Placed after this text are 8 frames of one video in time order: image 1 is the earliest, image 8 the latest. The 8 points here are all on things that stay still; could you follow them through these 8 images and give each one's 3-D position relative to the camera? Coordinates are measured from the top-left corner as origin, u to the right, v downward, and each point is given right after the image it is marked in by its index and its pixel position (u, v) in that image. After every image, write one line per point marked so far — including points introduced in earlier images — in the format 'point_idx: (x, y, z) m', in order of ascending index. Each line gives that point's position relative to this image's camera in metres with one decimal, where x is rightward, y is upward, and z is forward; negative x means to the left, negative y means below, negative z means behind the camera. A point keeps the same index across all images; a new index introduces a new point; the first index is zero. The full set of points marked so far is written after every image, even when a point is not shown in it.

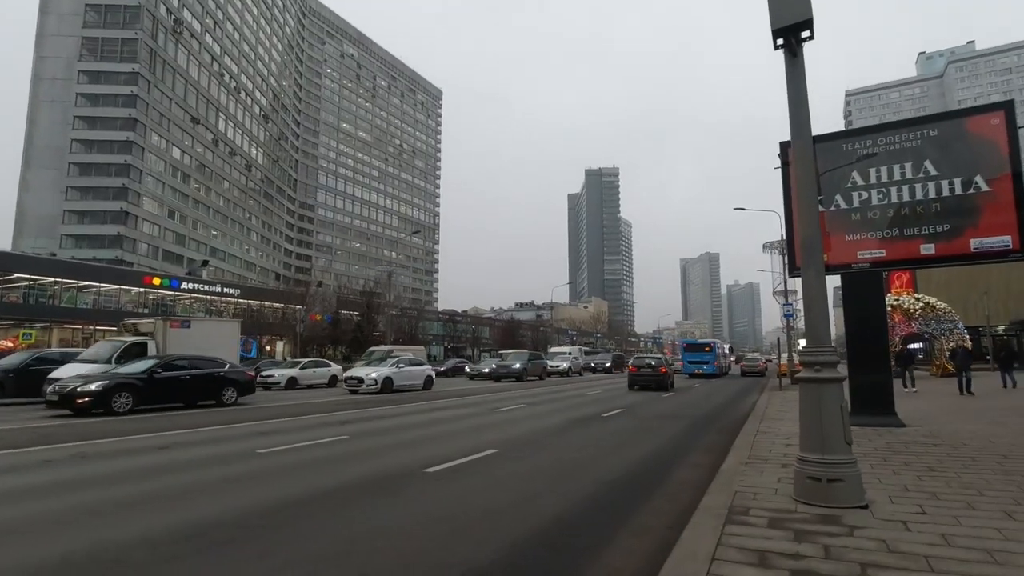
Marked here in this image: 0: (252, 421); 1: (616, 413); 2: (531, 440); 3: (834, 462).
0: (-5.9, -3.0, +12.5) m
1: (+3.0, -3.6, +16.2) m
2: (+0.4, -2.9, +11.0) m
3: (+3.1, -1.7, +5.4) m
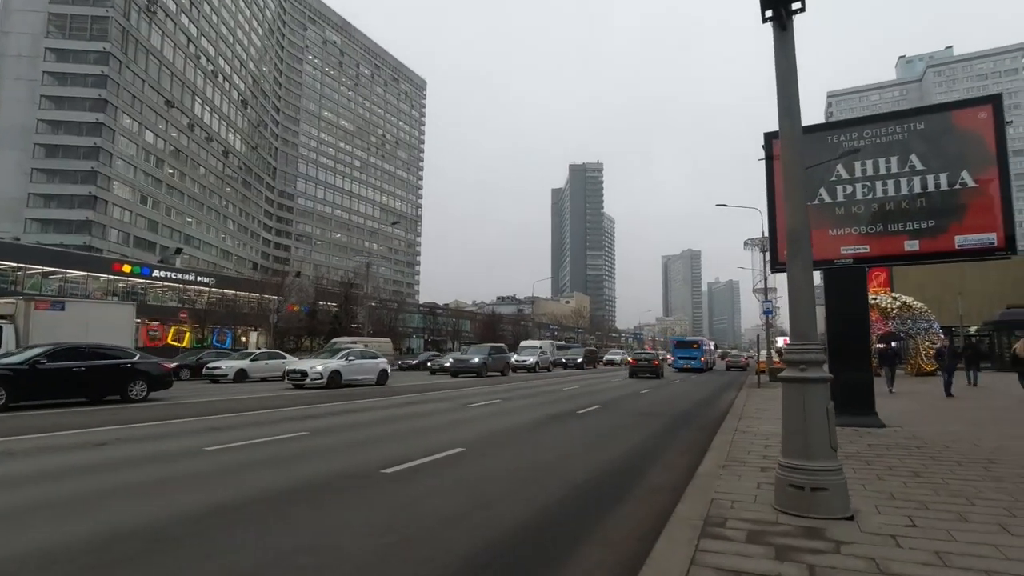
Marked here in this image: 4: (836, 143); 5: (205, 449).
0: (-6.6, -2.7, +11.8) m
1: (+2.2, -3.4, +15.8) m
2: (-0.2, -2.8, +10.5) m
3: (+2.7, -1.6, +5.0) m
4: (+6.7, +3.0, +11.7) m
5: (-4.7, -2.5, +8.7) m
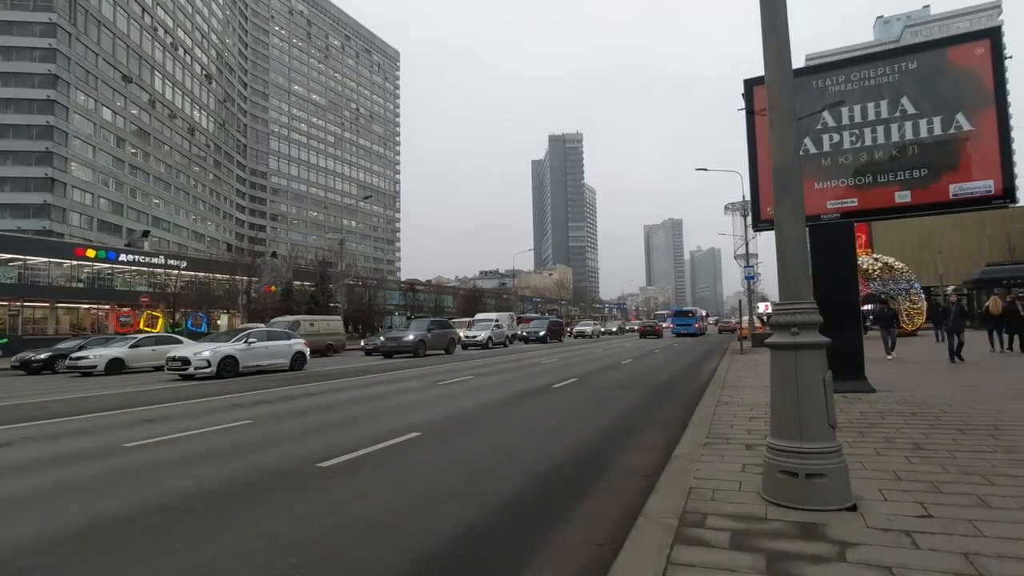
0: (-7.2, -2.3, +10.7) m
1: (+1.5, -2.5, +15.0) m
2: (-0.8, -2.2, +9.6) m
3: (+2.2, -1.2, +4.1) m
4: (+5.9, +3.8, +10.8) m
5: (-5.3, -2.2, +7.7) m
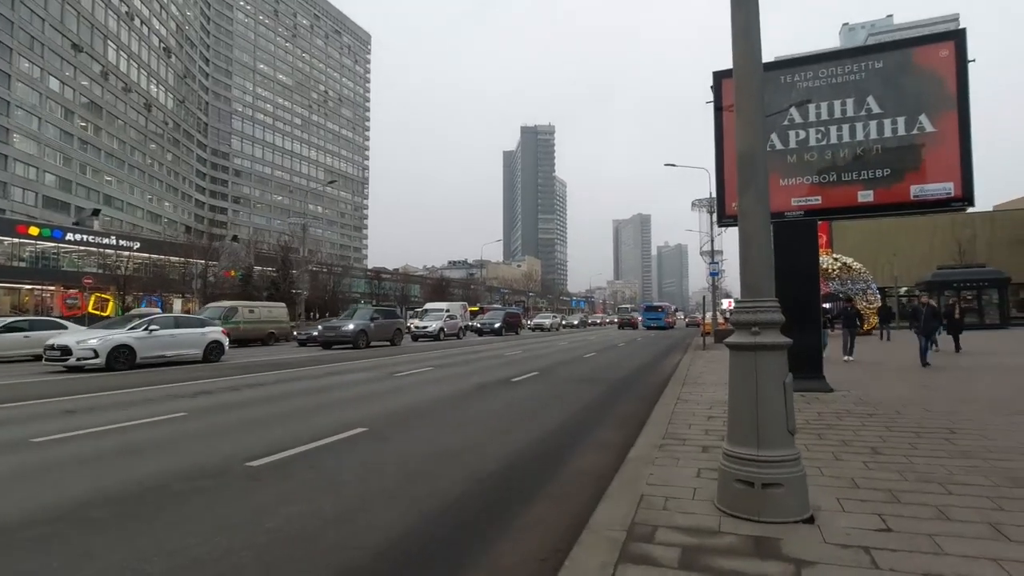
0: (-8.0, -1.9, +10.0) m
1: (+0.4, -2.3, +14.7) m
2: (-1.6, -2.0, +9.2) m
3: (+1.8, -1.2, +3.9) m
4: (+5.2, +3.8, +10.6) m
5: (-5.9, -1.9, +7.0) m
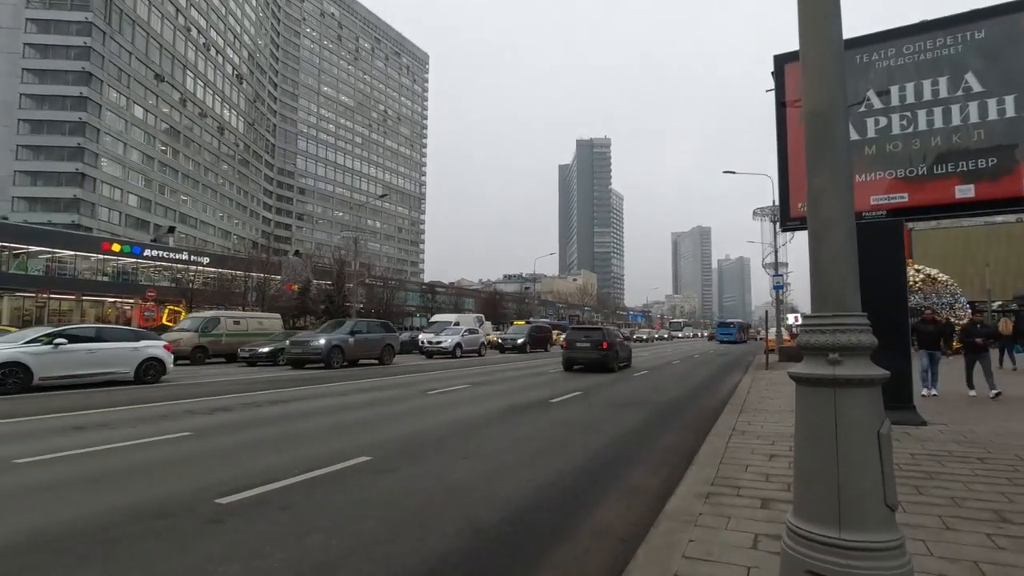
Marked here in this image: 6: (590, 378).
0: (-7.5, -2.1, +9.7) m
1: (+1.4, -2.6, +13.5) m
2: (-1.2, -2.2, +8.3) m
3: (+1.6, -1.2, +2.7) m
4: (+5.7, +3.6, +9.2) m
5: (-5.7, -2.0, +6.5) m
6: (+2.5, -2.9, +18.5) m
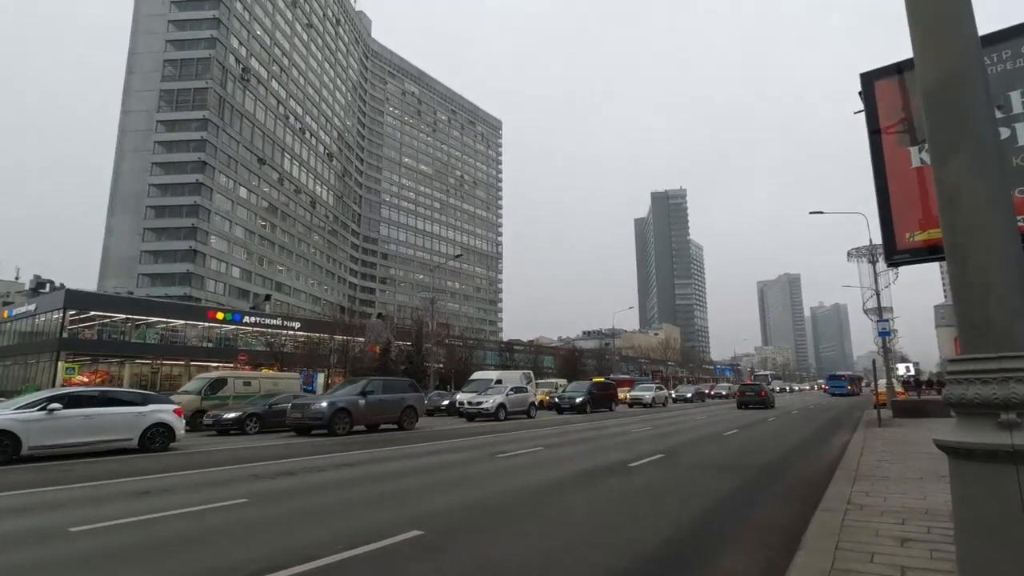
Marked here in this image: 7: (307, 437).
0: (-6.3, -3.2, +9.7) m
1: (+3.0, -3.7, +12.3) m
2: (-0.2, -2.9, +7.5) m
3: (+1.7, -1.3, +1.7) m
4: (+6.6, +3.1, +8.0) m
5: (-5.0, -2.7, +6.4) m
6: (+4.8, -4.5, +17.0) m
7: (-6.8, -4.8, +18.2) m
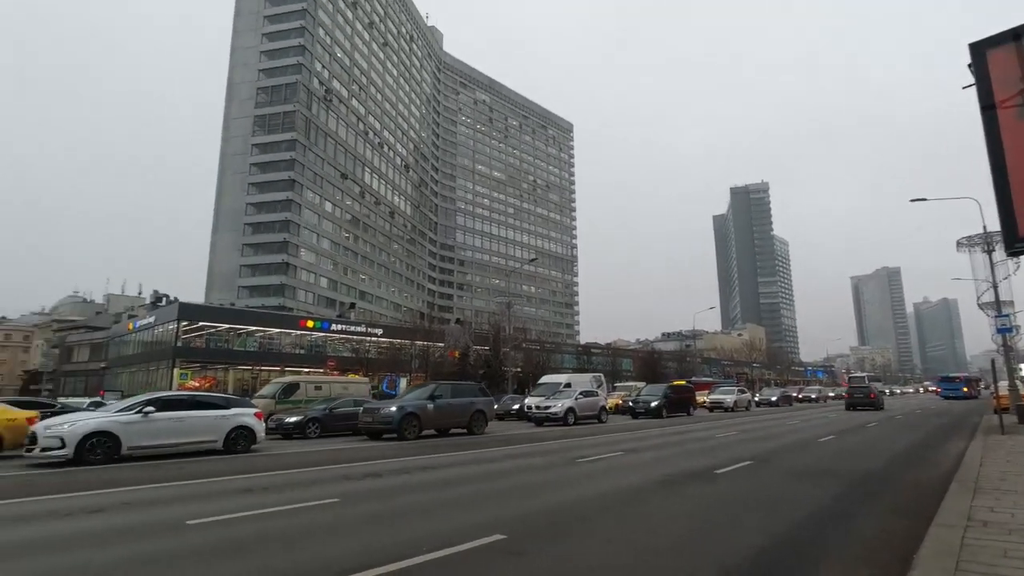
0: (-4.9, -3.4, +10.4) m
1: (+4.7, -3.7, +11.7) m
2: (+0.8, -3.0, +7.4) m
3: (+2.0, -1.3, +1.4) m
4: (+7.5, +3.2, +7.1) m
5: (-4.0, -2.9, +7.0) m
6: (+7.1, -4.4, +16.2) m
7: (-4.2, -5.1, +18.9) m
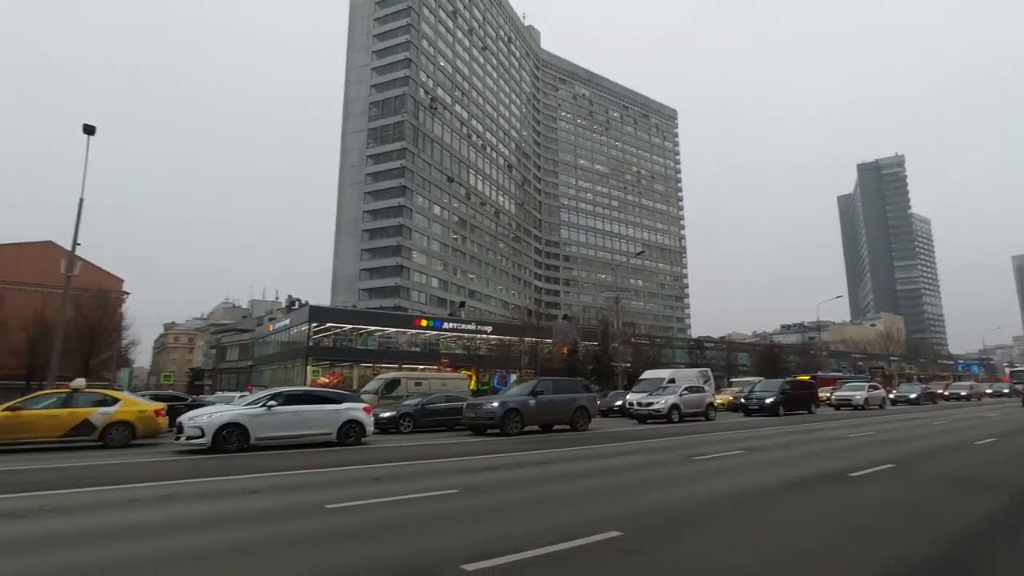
0: (-2.7, -3.5, +11.3) m
1: (+6.9, -3.5, +10.8) m
2: (+2.3, -2.9, +7.3) m
3: (+2.3, -1.2, +1.2) m
4: (+8.6, +3.5, +5.7) m
5: (-2.5, -3.0, +7.7) m
6: (+10.1, -4.1, +14.7) m
7: (-0.4, -5.0, +19.5) m
